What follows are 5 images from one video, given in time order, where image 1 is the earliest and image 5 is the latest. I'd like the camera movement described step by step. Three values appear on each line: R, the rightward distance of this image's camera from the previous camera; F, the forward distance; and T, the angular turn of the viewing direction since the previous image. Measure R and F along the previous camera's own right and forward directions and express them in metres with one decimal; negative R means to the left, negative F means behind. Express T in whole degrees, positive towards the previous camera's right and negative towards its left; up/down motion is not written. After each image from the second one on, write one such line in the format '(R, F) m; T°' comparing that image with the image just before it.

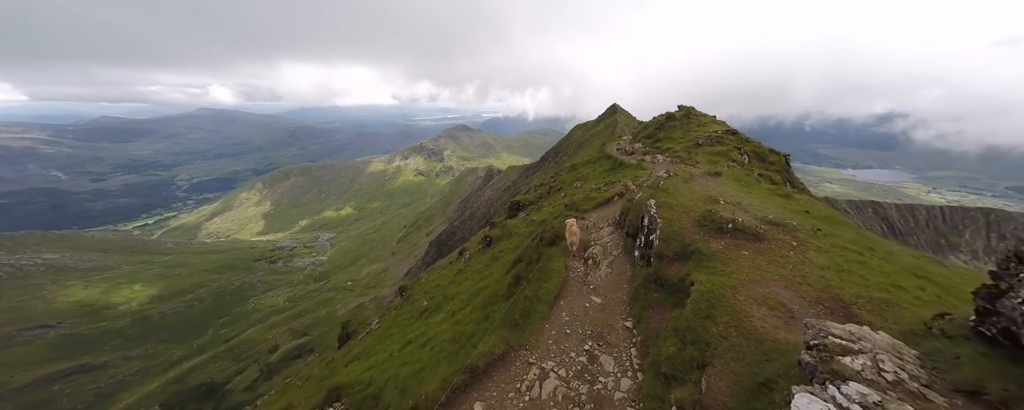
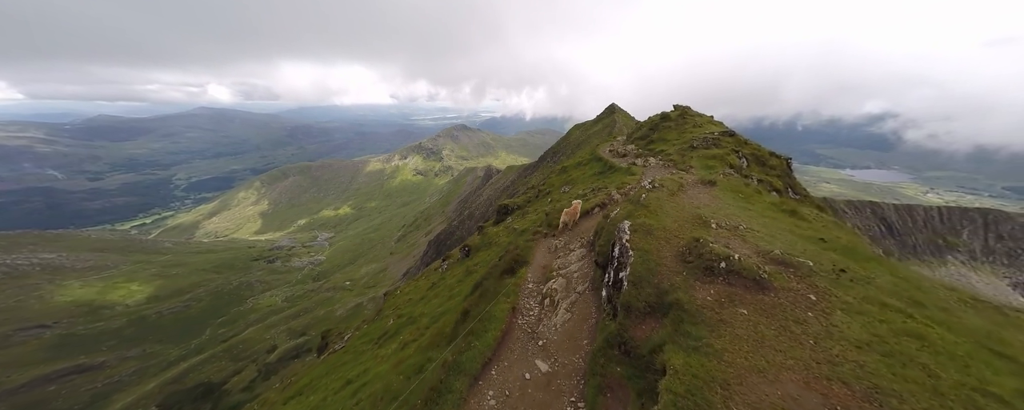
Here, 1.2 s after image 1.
(+0.3, +0.5) m; 0°
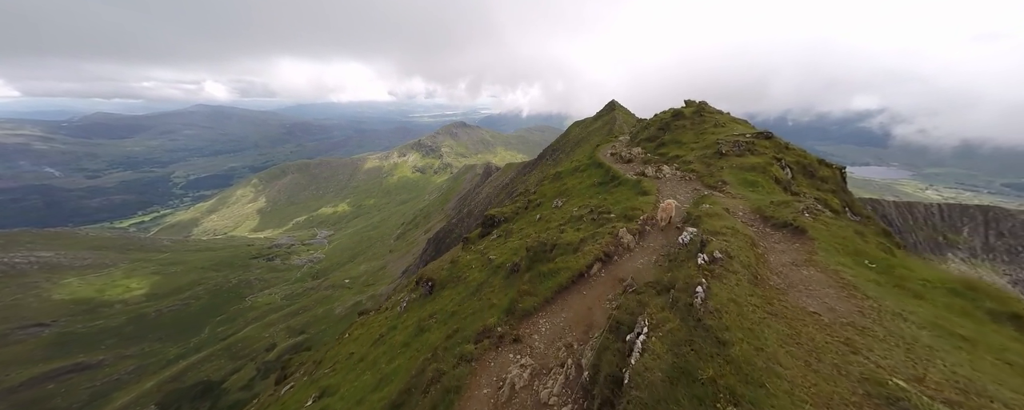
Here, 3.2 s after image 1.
(+0.2, +1.1) m; 0°
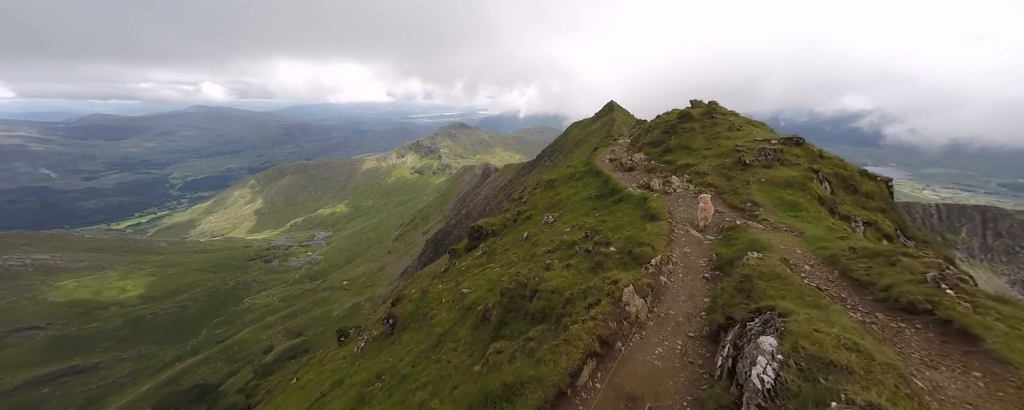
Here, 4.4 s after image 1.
(+0.1, +0.6) m; 0°
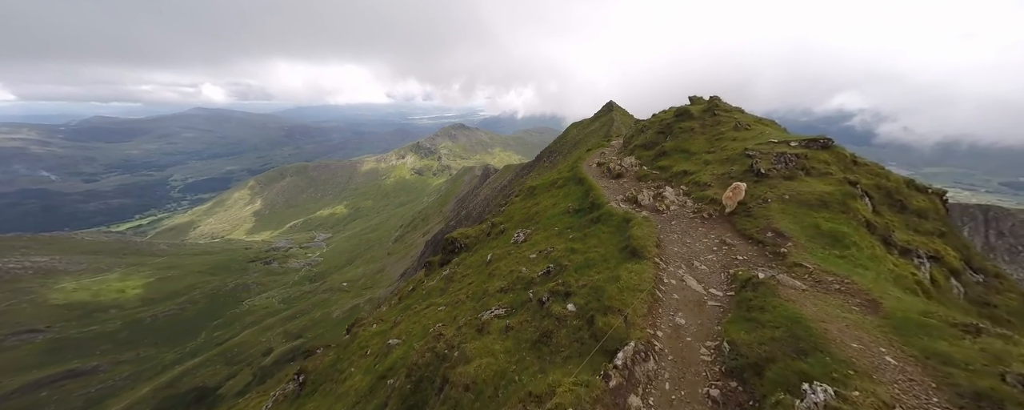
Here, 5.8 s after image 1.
(+0.3, +0.8) m; 0°
